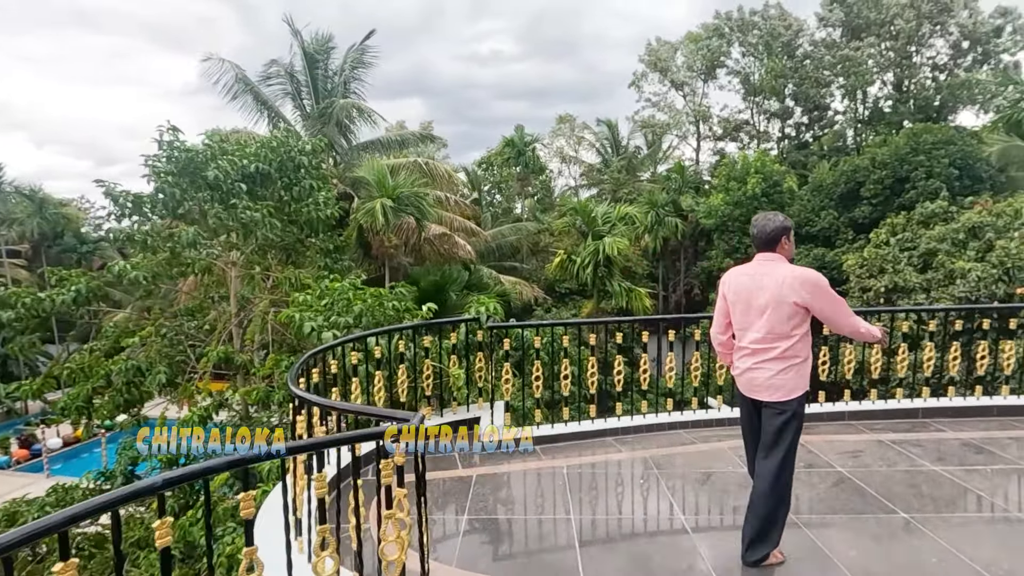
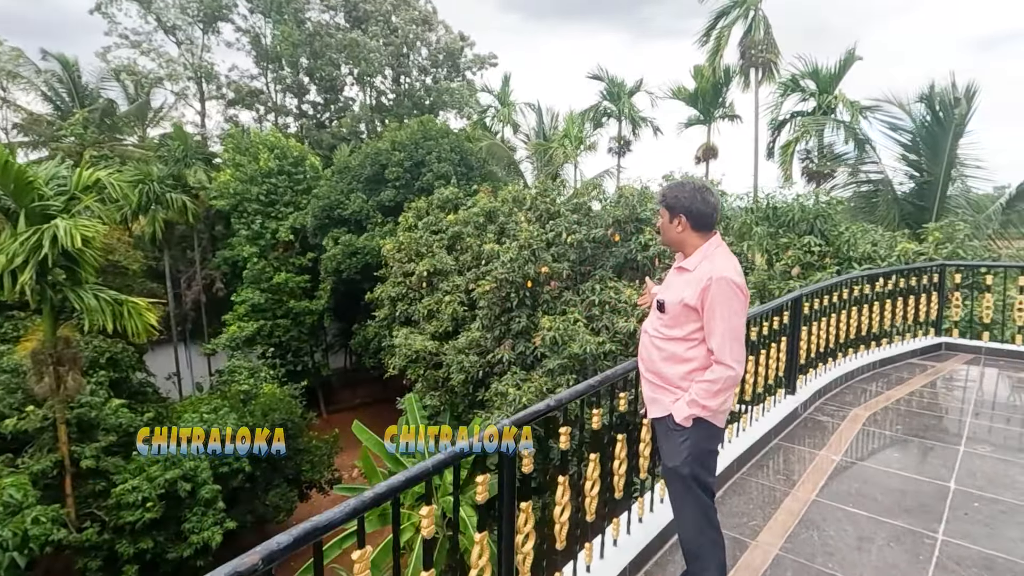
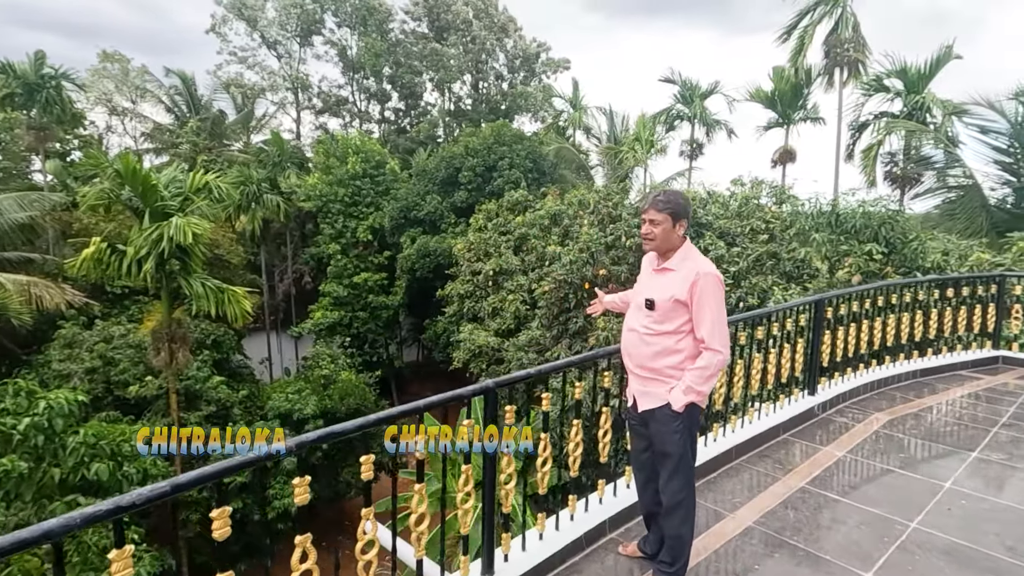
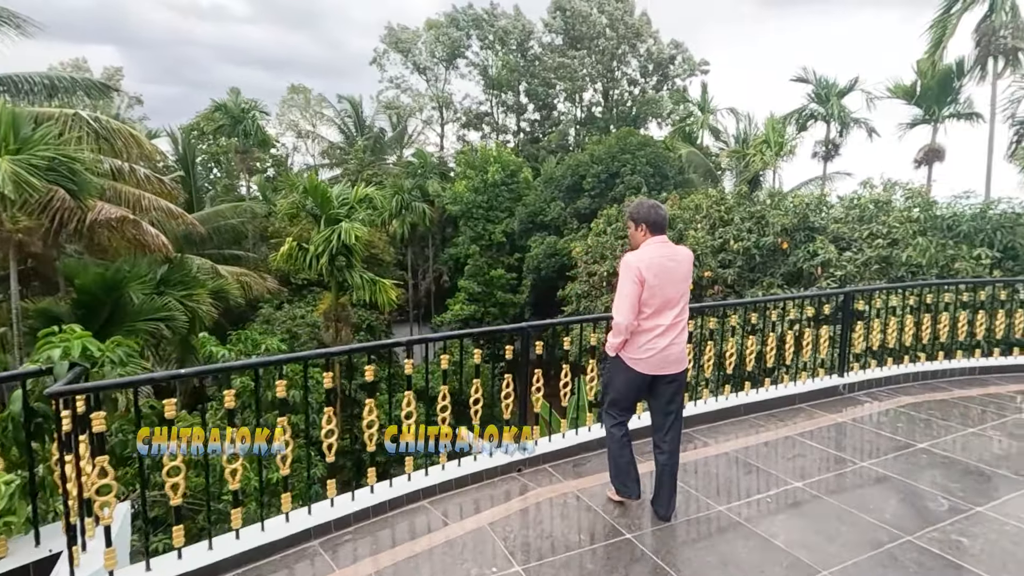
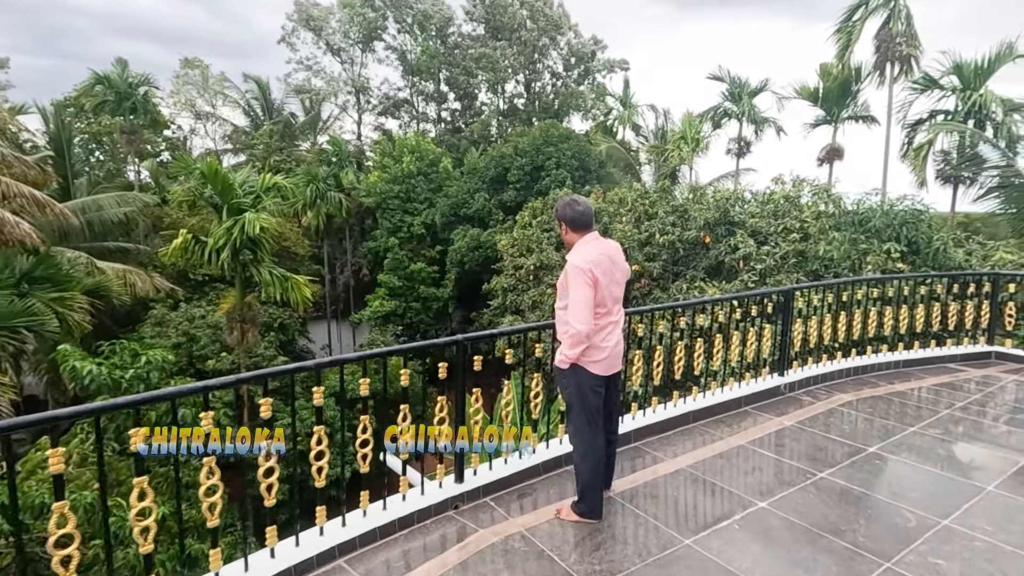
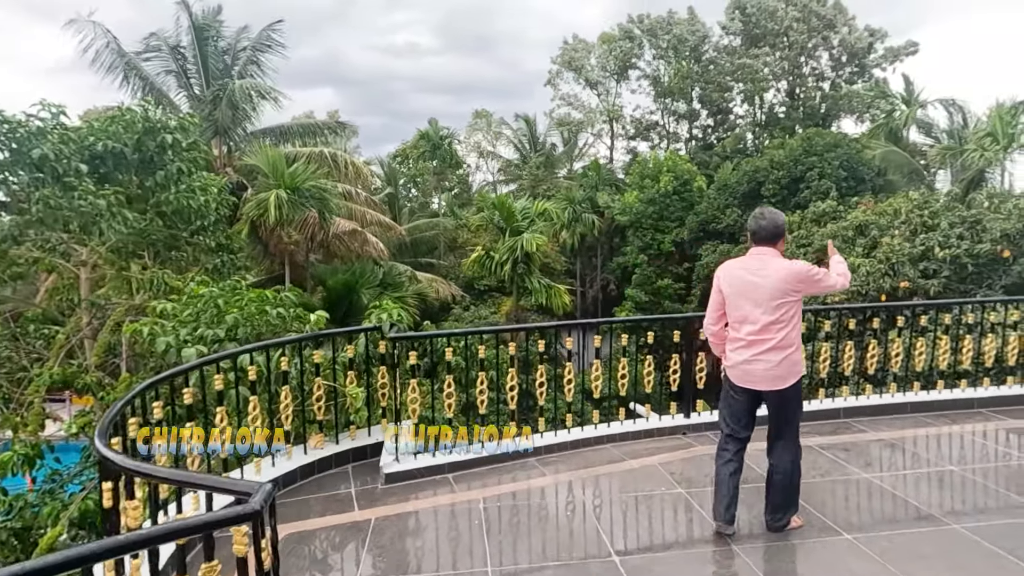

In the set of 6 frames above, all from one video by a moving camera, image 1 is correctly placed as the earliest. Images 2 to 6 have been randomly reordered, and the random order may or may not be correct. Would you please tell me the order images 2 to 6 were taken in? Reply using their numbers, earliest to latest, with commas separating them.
6, 4, 5, 3, 2
